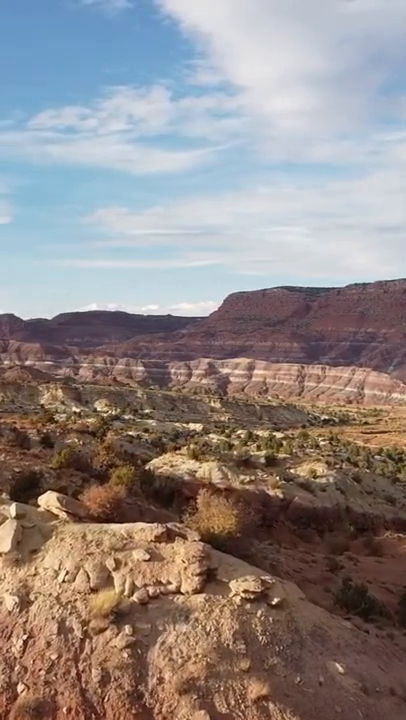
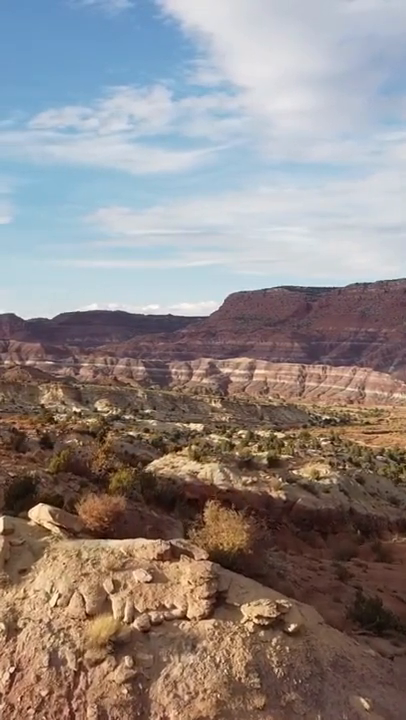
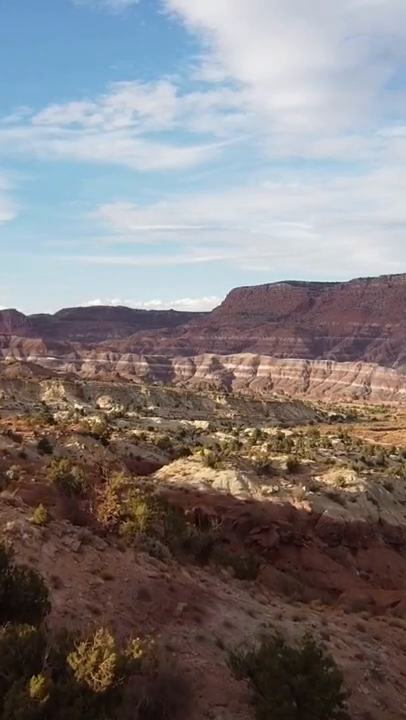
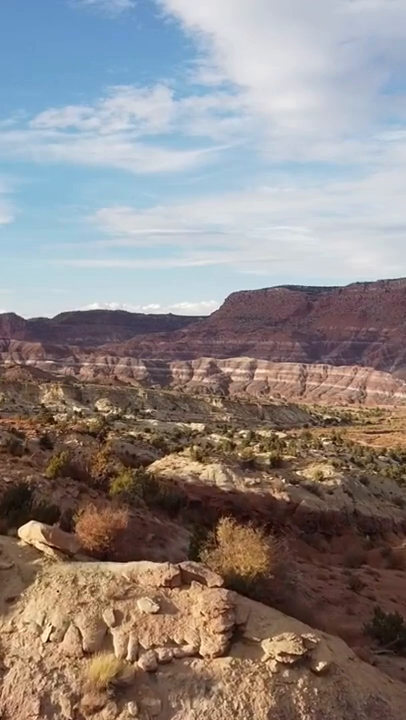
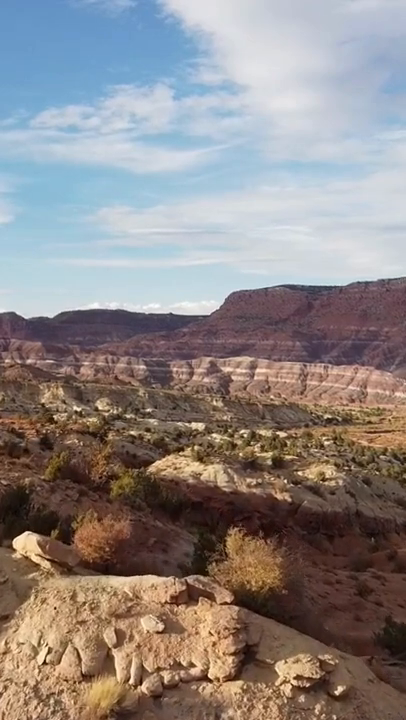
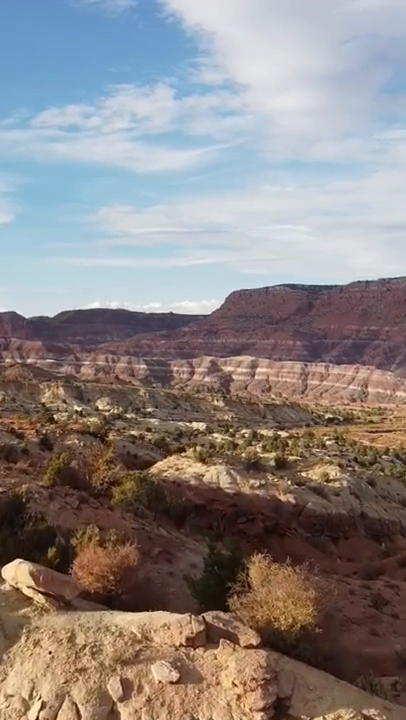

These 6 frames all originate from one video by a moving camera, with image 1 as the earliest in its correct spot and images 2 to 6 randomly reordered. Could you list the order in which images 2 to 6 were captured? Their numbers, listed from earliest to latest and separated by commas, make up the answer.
2, 4, 5, 6, 3
